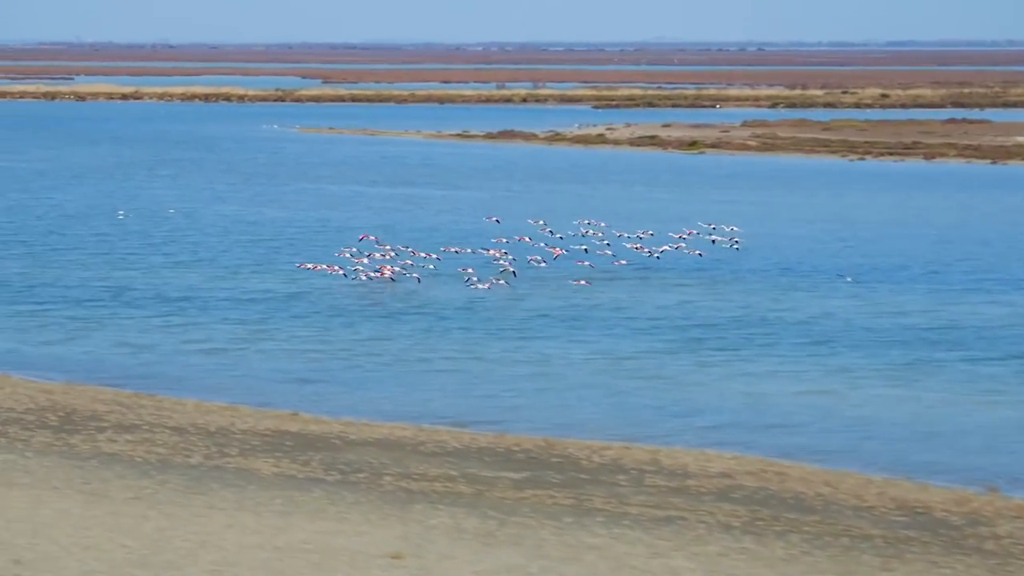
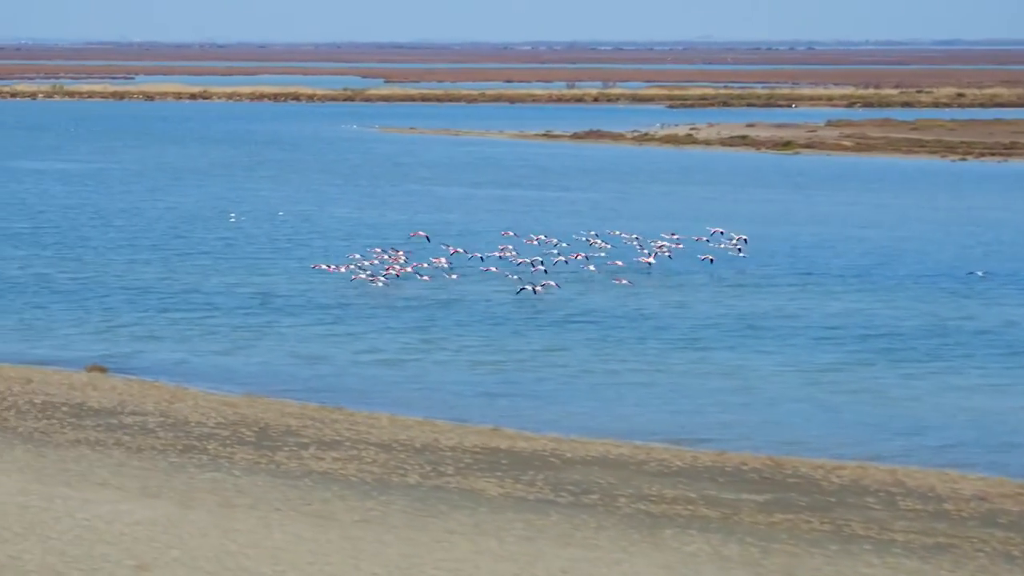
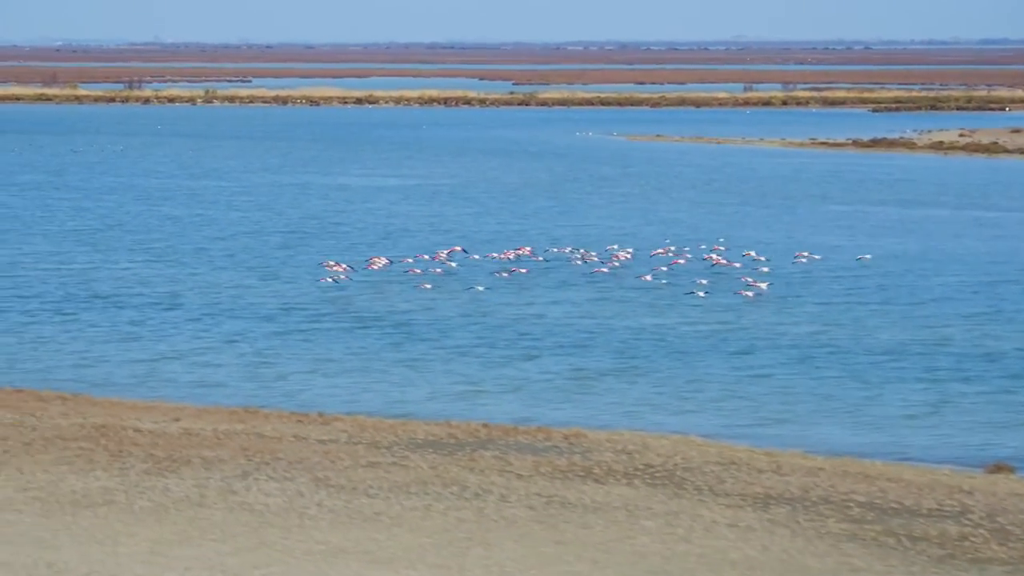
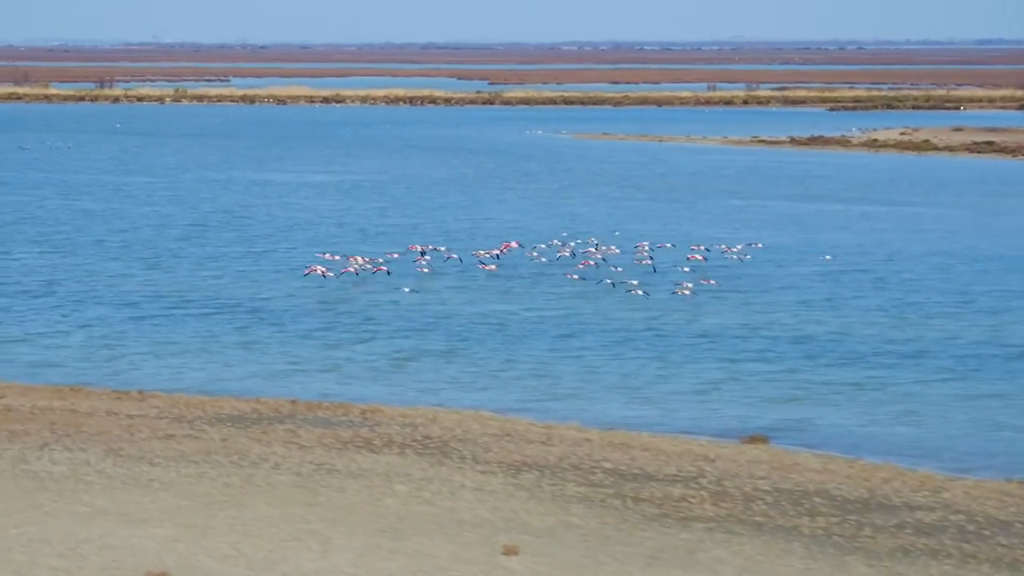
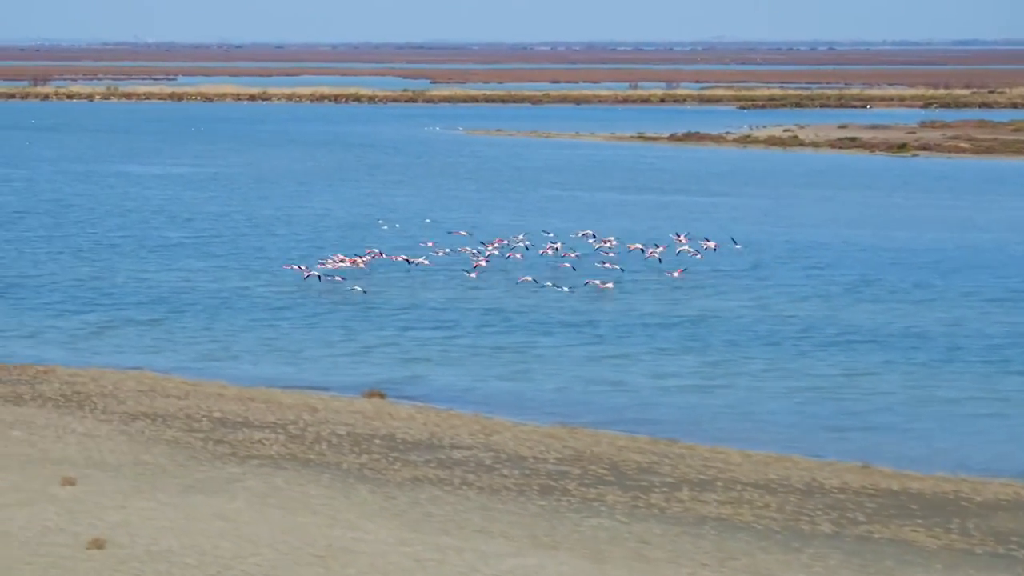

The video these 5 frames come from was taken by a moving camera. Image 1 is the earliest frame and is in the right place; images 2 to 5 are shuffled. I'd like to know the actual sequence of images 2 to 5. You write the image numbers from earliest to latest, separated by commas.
2, 5, 4, 3
